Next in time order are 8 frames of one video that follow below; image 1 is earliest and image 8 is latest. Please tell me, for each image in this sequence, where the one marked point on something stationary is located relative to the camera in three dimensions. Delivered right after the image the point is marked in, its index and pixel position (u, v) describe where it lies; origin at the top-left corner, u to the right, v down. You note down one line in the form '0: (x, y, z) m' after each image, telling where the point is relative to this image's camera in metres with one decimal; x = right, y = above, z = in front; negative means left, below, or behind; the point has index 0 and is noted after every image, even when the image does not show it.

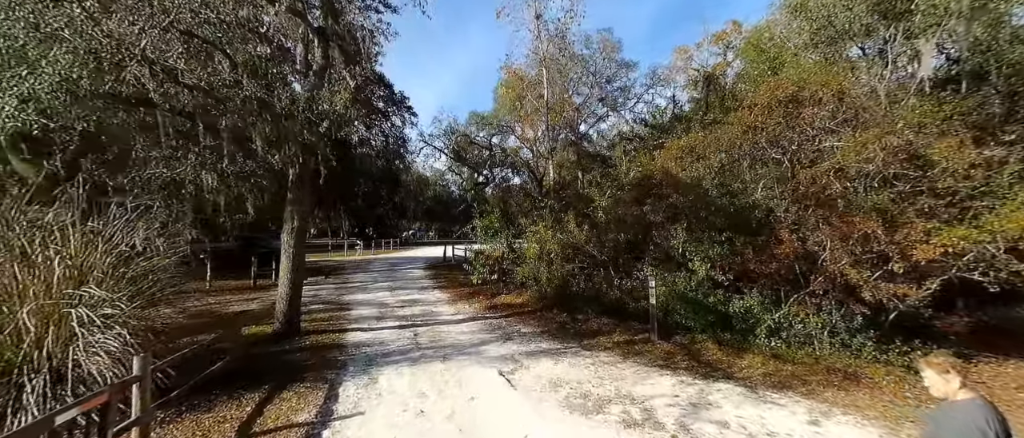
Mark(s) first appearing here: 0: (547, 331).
0: (+0.6, -2.1, +7.7) m
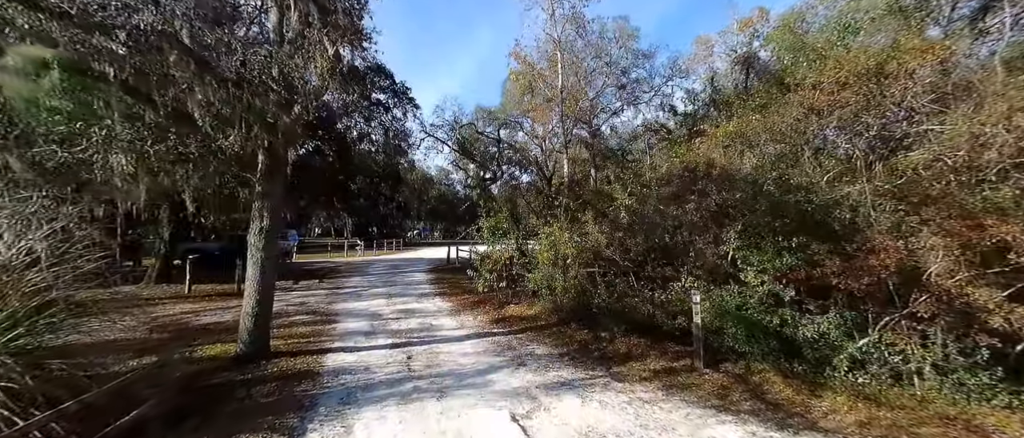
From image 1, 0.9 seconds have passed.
0: (+0.8, -2.1, +6.4) m
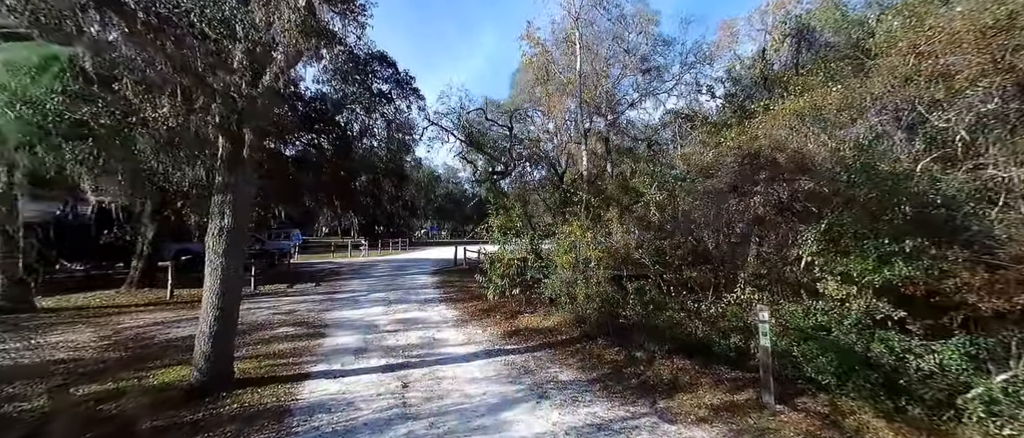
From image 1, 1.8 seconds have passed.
0: (+1.1, -2.0, +5.3) m
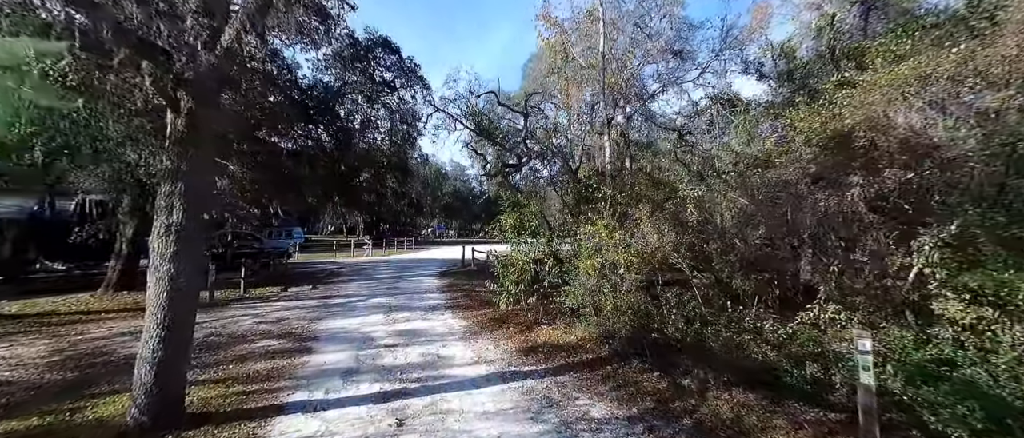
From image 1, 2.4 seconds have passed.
0: (+1.3, -2.0, +4.2) m
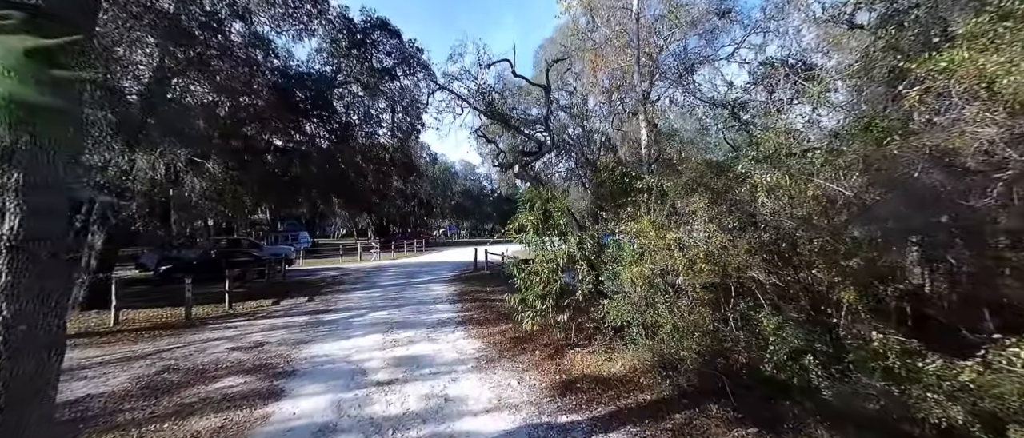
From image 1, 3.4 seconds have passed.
0: (+1.6, -2.0, +2.7) m
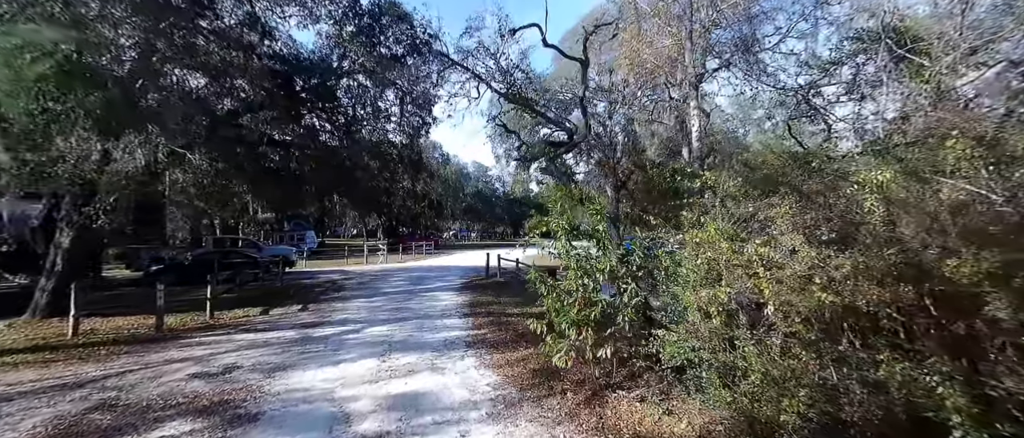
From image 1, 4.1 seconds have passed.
0: (+1.8, -2.0, +1.4) m
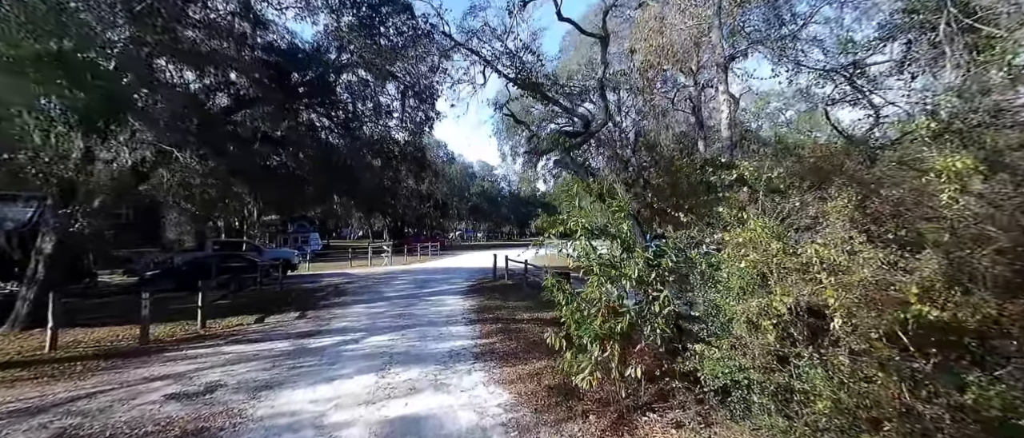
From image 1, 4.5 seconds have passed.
0: (+1.9, -2.0, +0.7) m
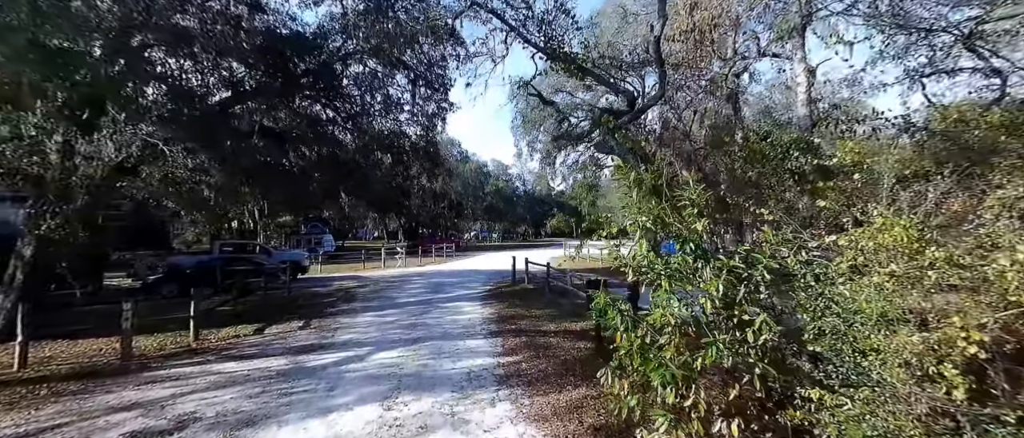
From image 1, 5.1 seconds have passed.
0: (+2.1, -2.0, -0.3) m
